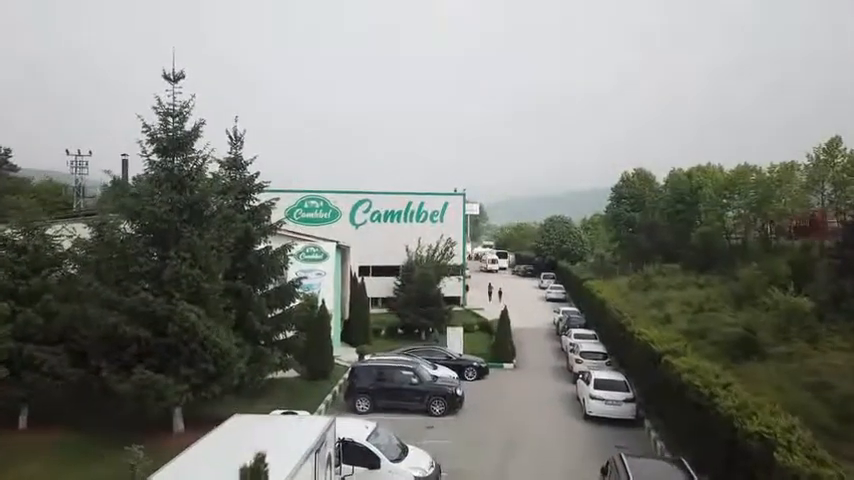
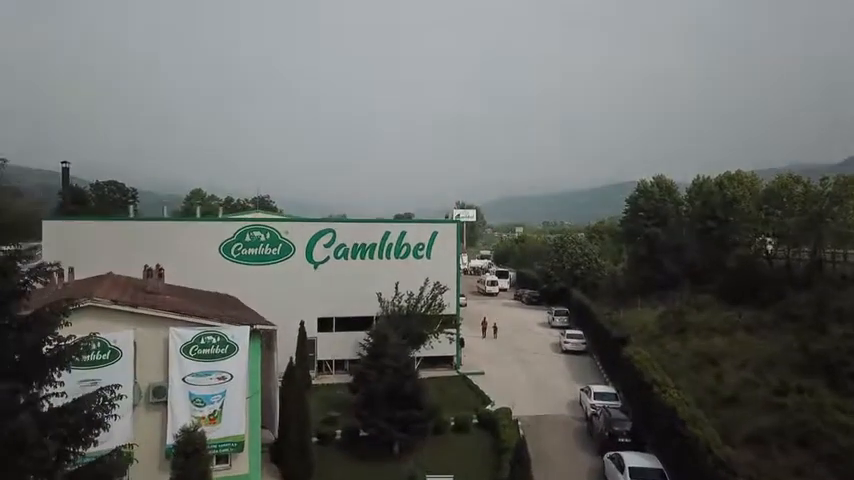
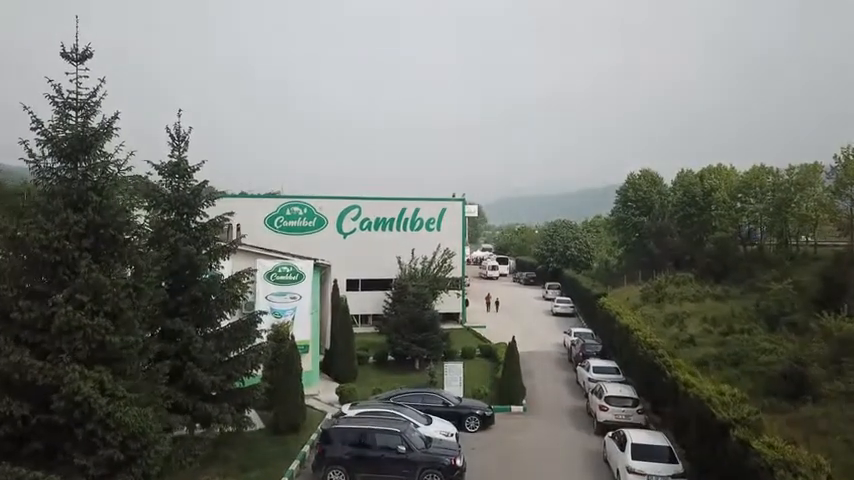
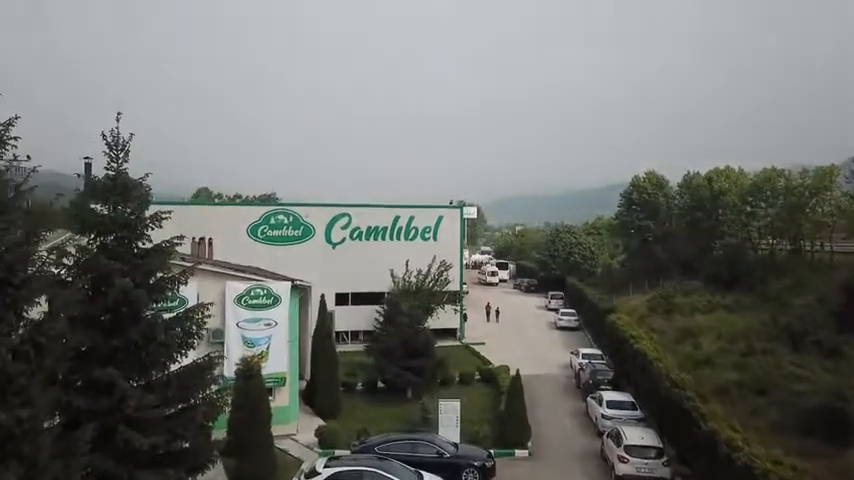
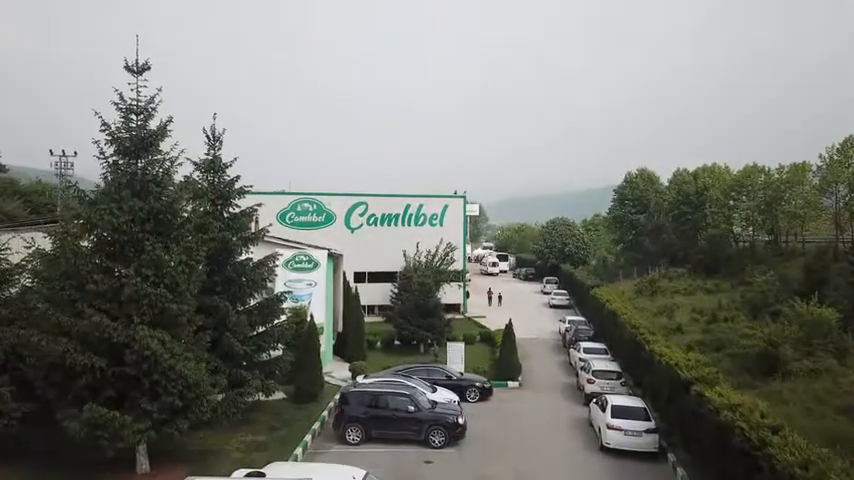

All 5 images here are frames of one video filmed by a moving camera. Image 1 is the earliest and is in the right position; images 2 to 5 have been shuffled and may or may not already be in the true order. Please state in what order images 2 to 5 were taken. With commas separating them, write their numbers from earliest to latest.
5, 3, 4, 2
